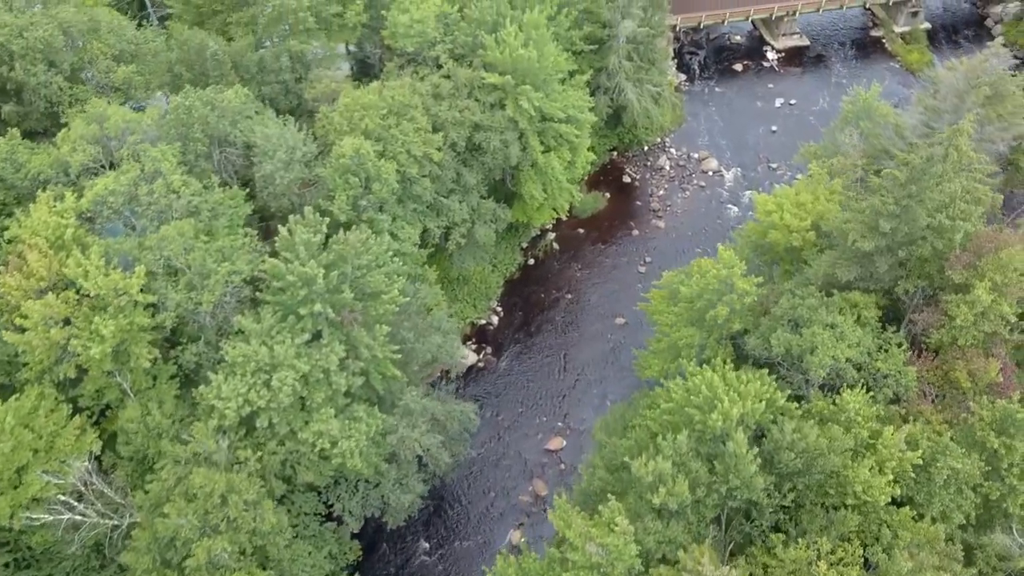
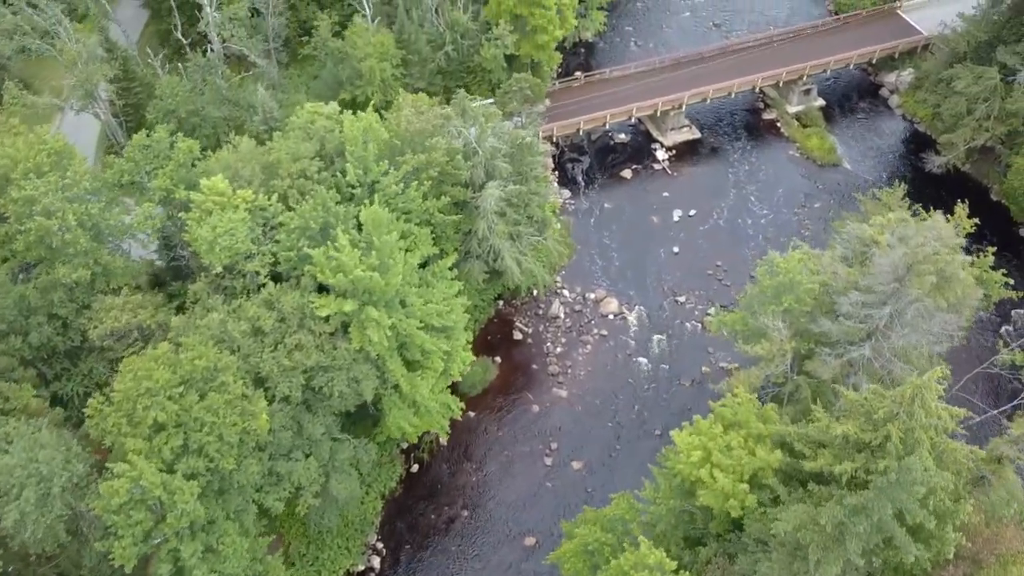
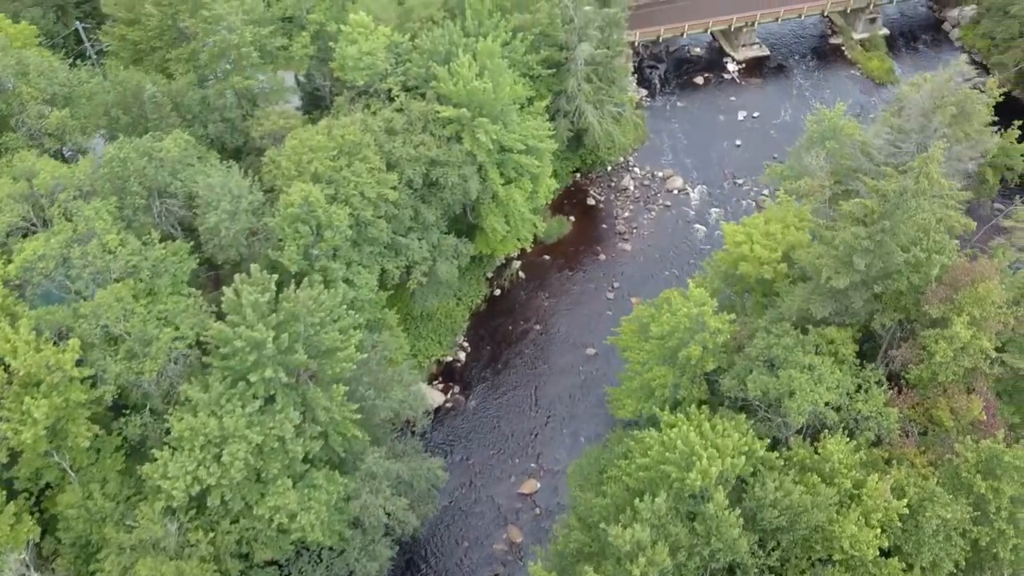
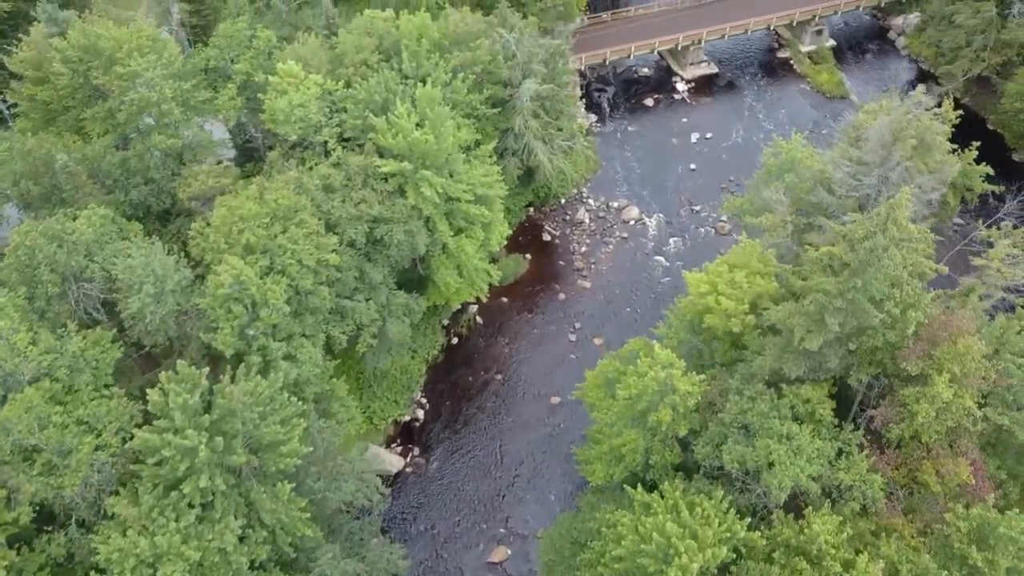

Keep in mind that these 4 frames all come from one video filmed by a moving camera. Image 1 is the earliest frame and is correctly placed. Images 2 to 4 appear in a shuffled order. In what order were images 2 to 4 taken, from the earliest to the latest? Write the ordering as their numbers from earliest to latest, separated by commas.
3, 4, 2
